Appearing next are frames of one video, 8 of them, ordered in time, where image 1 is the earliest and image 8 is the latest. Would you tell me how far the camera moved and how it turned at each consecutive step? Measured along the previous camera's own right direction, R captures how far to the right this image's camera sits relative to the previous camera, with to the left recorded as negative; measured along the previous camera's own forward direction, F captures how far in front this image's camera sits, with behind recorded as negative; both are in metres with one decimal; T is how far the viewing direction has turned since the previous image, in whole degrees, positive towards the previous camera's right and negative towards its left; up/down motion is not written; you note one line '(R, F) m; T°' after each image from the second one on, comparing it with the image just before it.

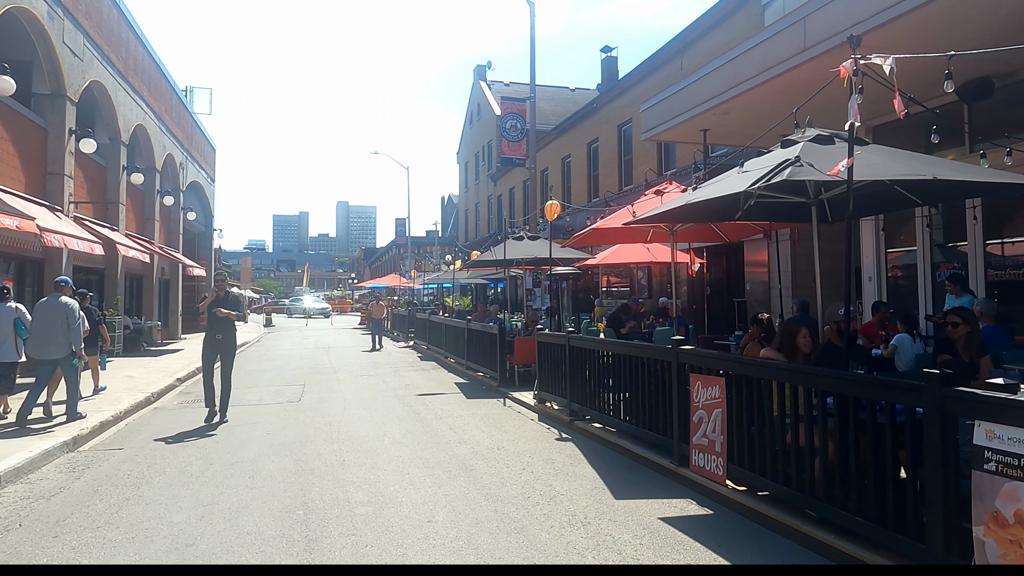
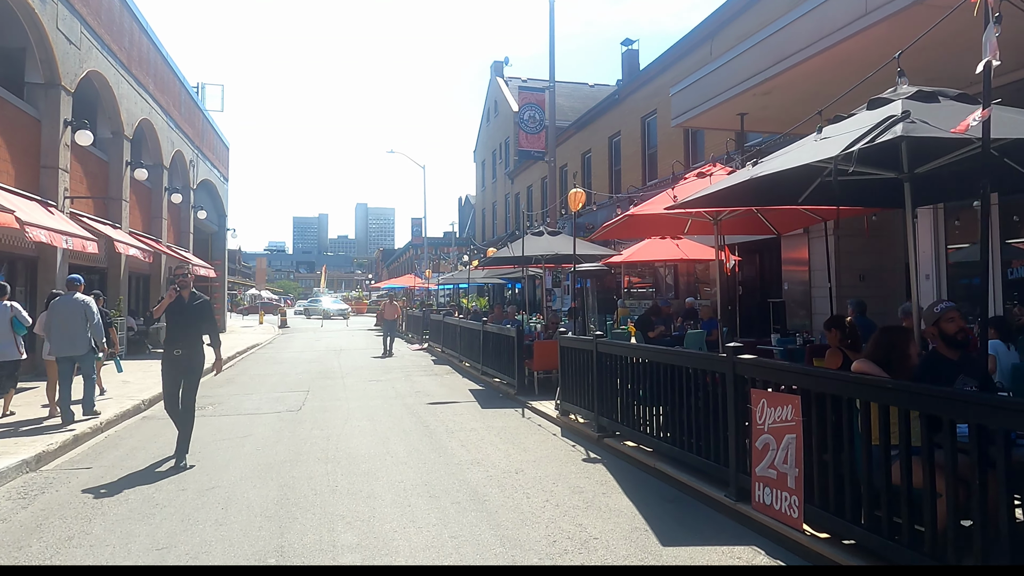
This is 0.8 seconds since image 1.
(0.0, +1.0) m; -1°
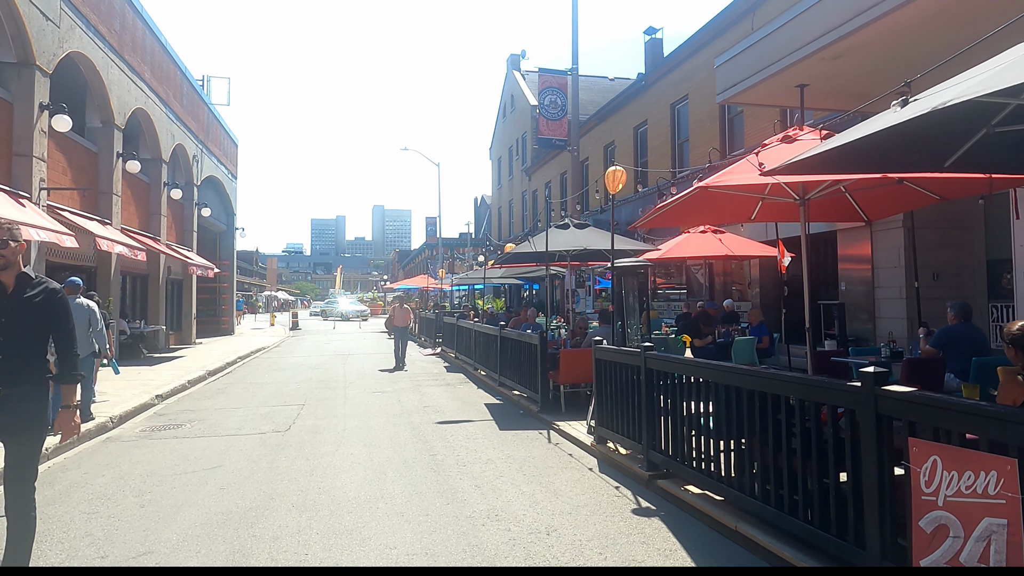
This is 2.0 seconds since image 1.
(-0.1, +1.5) m; -1°
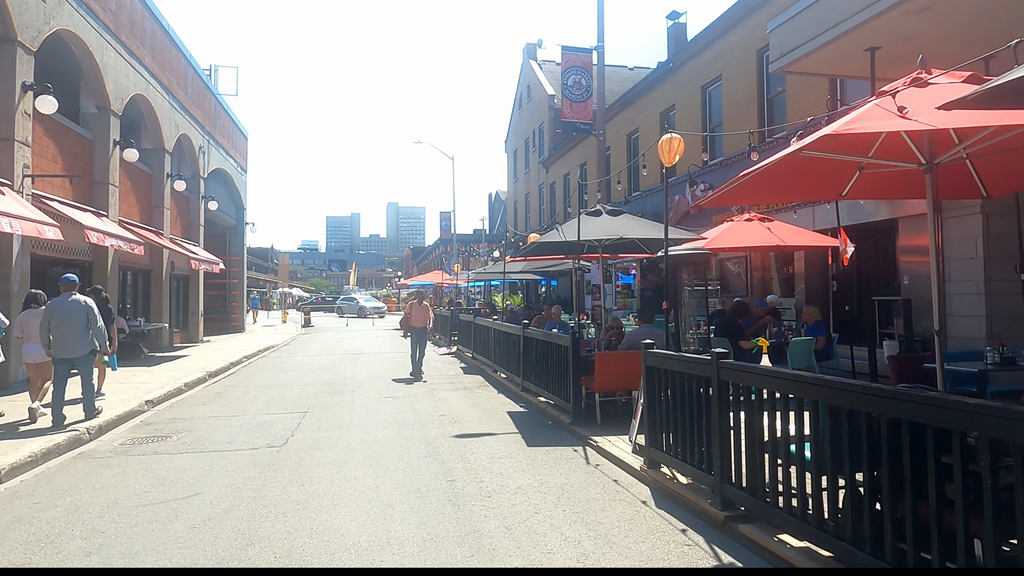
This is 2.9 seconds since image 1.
(-0.2, +1.1) m; -1°
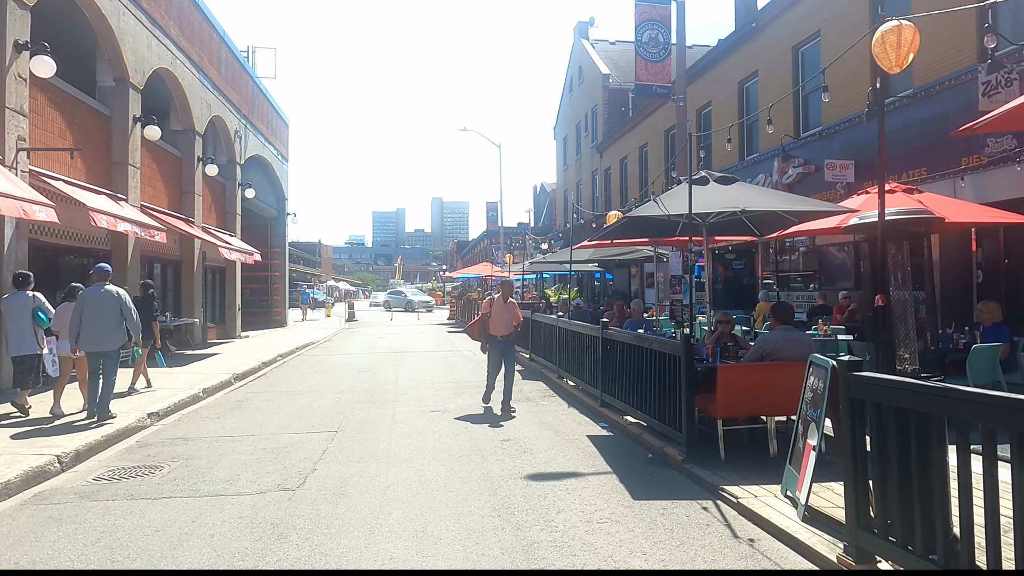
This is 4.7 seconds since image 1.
(-0.4, +2.0) m; -4°
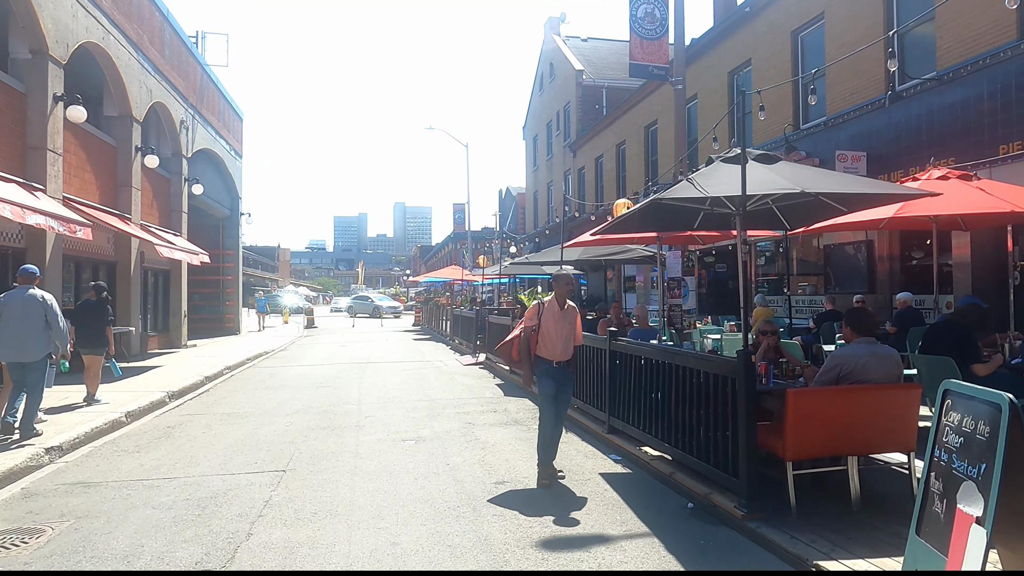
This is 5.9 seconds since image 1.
(-0.3, +1.5) m; +3°
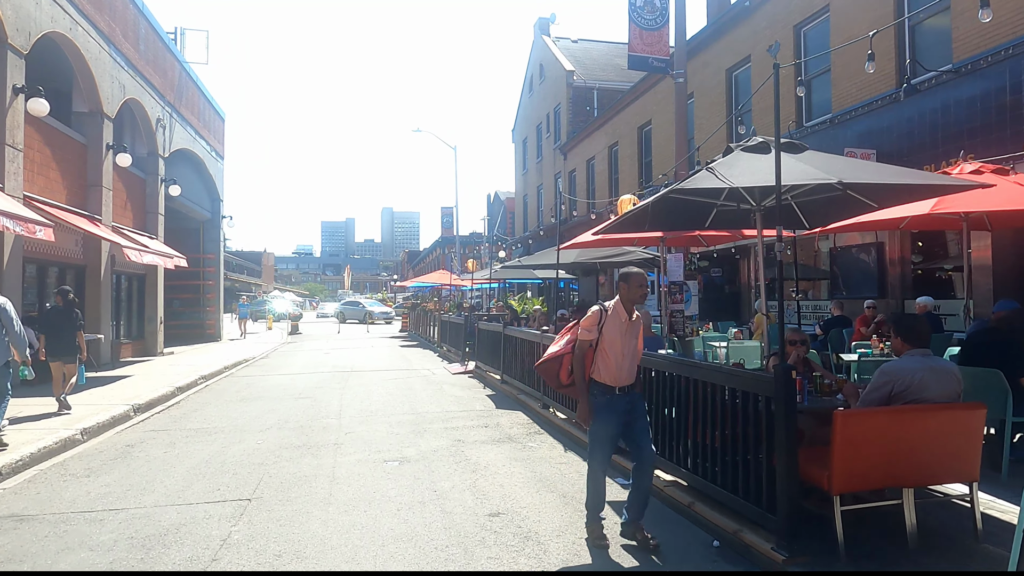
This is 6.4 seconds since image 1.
(-0.1, +0.7) m; +1°
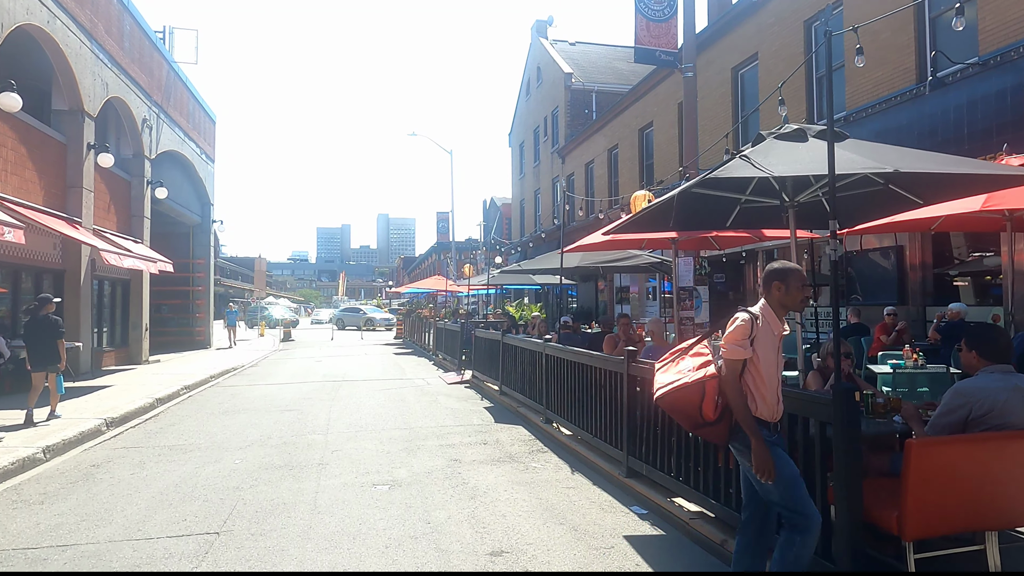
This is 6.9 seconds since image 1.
(-0.1, +0.6) m; 0°
